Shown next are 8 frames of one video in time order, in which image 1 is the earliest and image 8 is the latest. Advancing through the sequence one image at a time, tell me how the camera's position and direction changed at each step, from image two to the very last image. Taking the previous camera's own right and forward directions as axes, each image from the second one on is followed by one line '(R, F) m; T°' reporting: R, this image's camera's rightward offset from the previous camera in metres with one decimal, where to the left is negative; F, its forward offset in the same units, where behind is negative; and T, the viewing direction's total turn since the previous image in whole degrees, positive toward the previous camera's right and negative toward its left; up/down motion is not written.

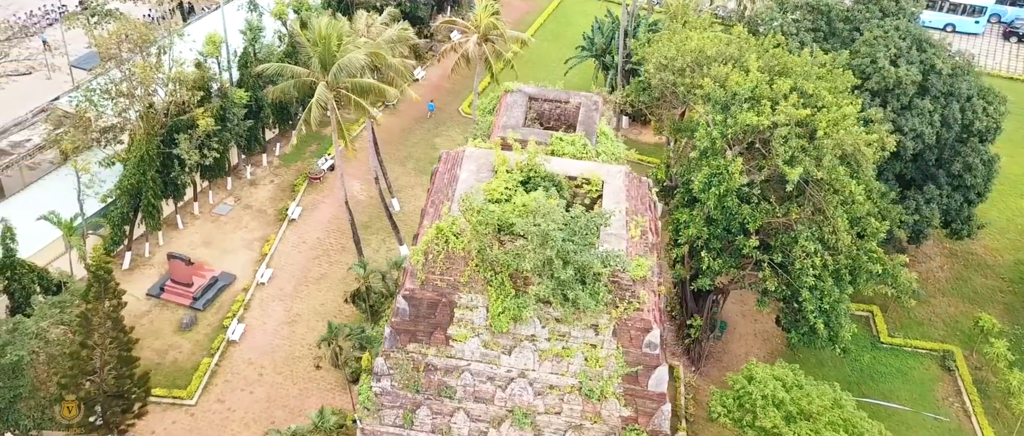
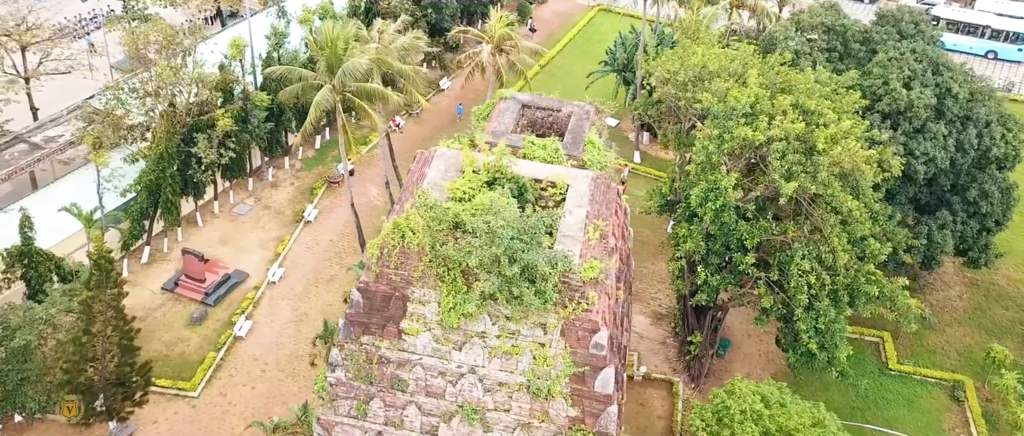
(+1.0, -0.1) m; -3°
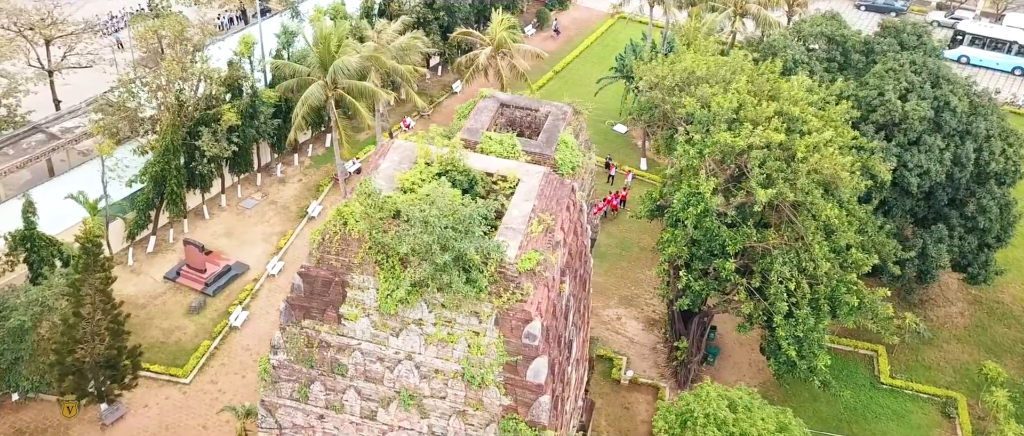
(+1.1, -0.2) m; -2°
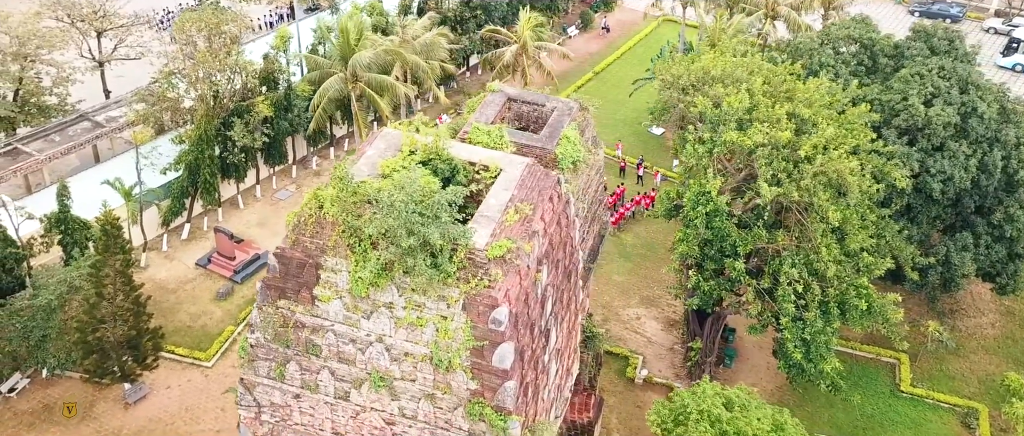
(+1.0, -0.1) m; -4°
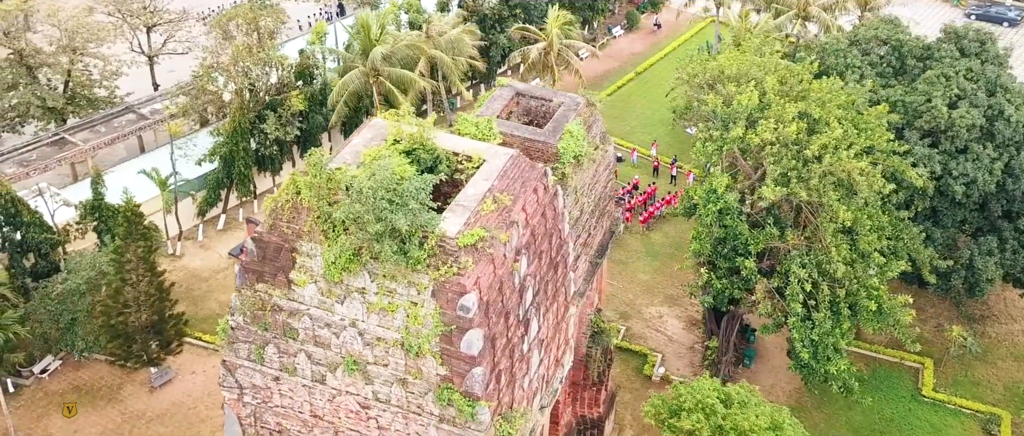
(+1.0, 0.0) m; -4°
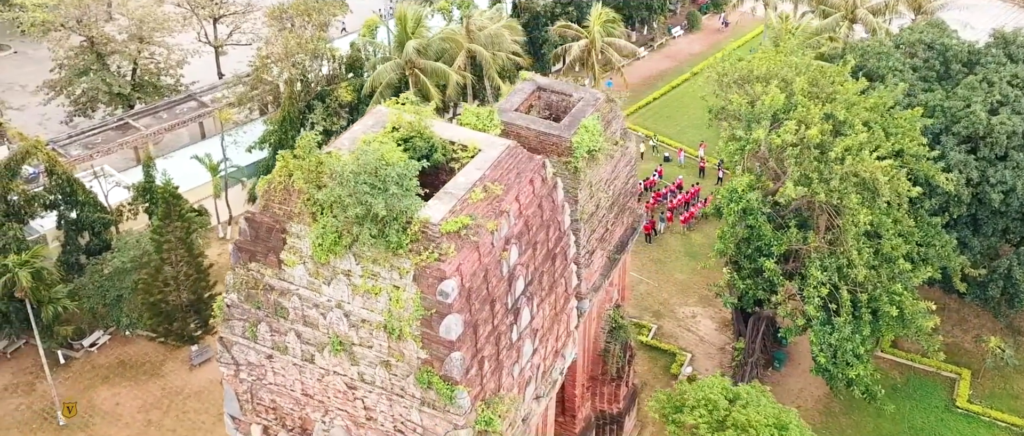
(+1.1, -0.1) m; -5°
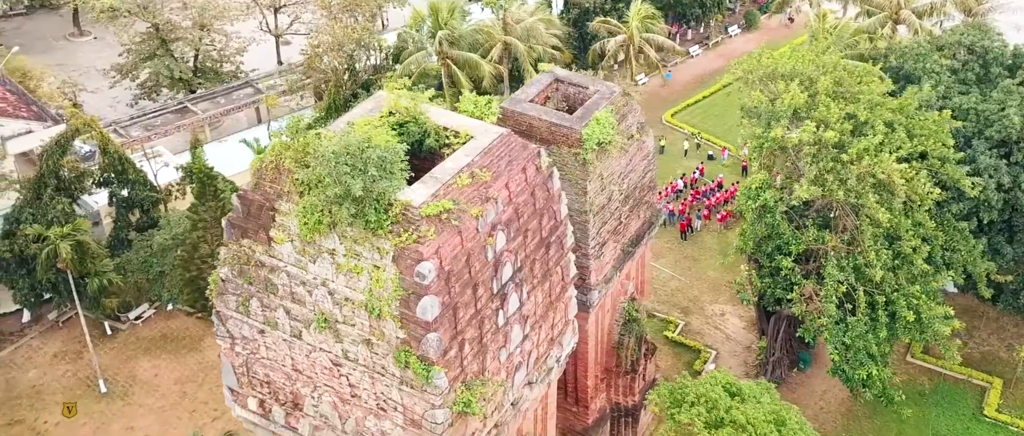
(+1.2, -0.2) m; -5°
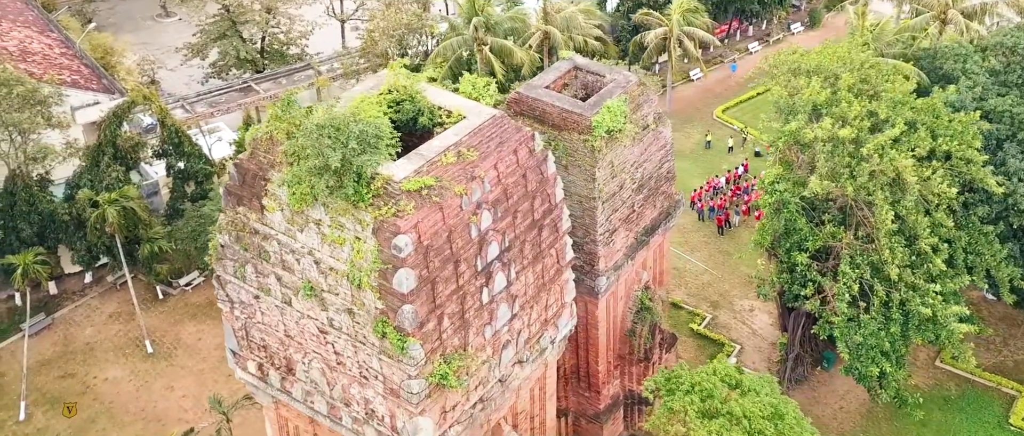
(+1.4, -0.3) m; -5°
